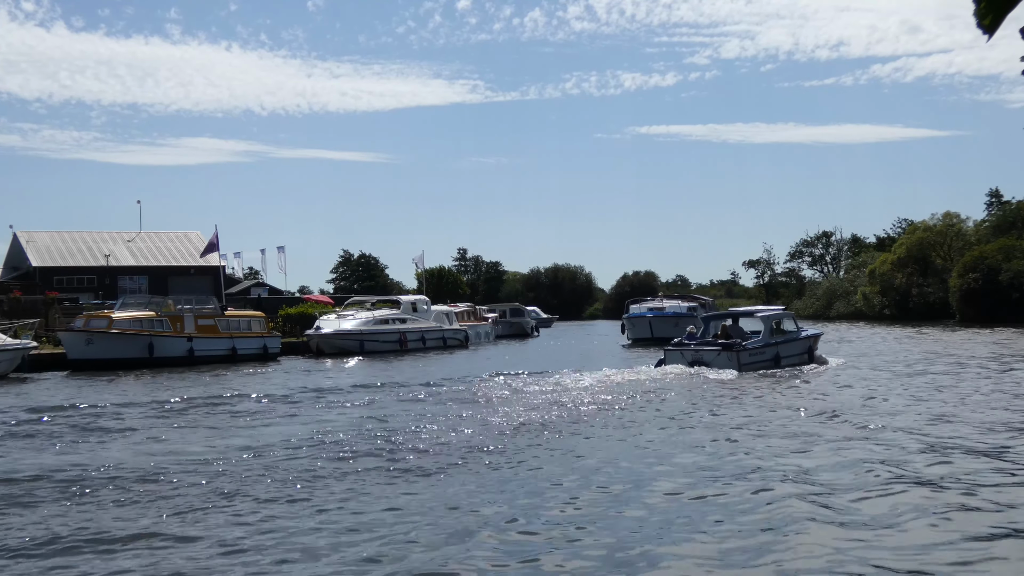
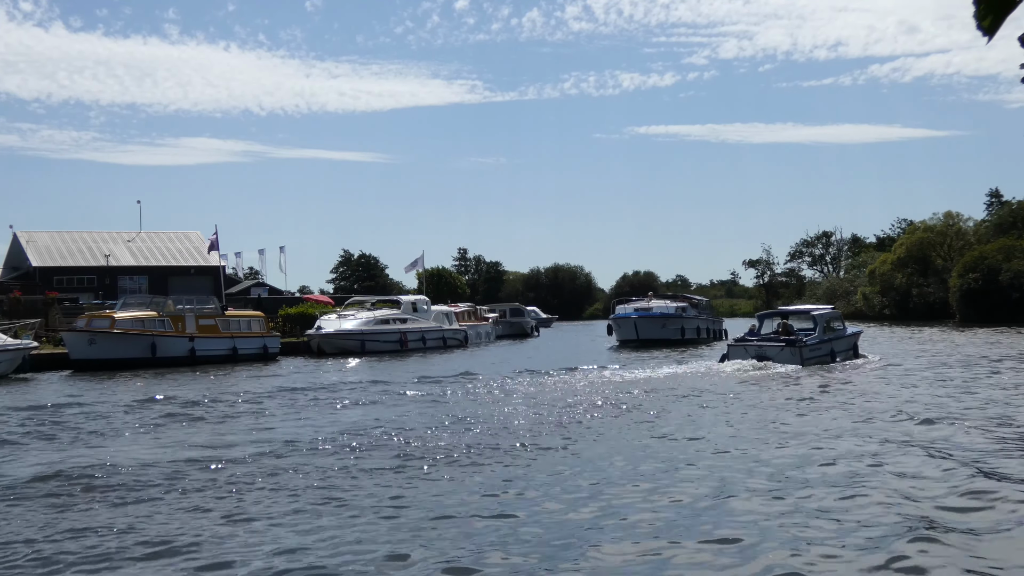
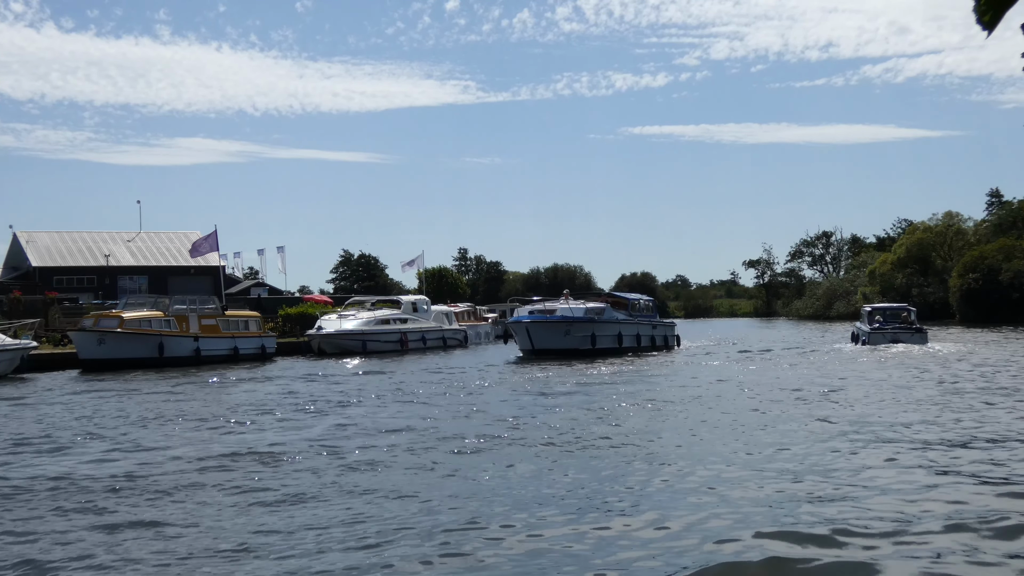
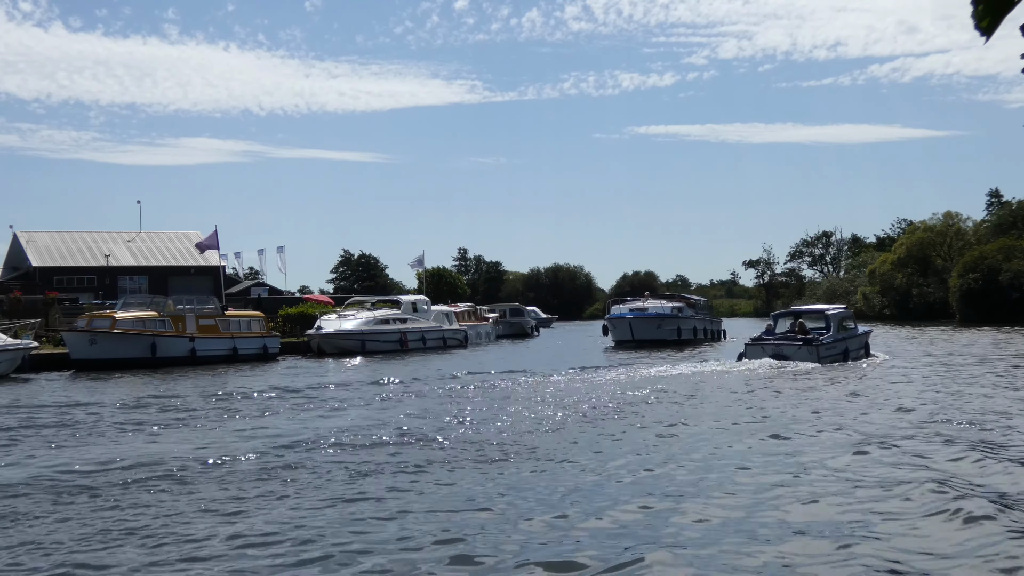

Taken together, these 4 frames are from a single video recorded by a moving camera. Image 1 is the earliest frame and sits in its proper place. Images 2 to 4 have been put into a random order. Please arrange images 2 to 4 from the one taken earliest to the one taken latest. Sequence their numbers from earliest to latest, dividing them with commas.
2, 4, 3
